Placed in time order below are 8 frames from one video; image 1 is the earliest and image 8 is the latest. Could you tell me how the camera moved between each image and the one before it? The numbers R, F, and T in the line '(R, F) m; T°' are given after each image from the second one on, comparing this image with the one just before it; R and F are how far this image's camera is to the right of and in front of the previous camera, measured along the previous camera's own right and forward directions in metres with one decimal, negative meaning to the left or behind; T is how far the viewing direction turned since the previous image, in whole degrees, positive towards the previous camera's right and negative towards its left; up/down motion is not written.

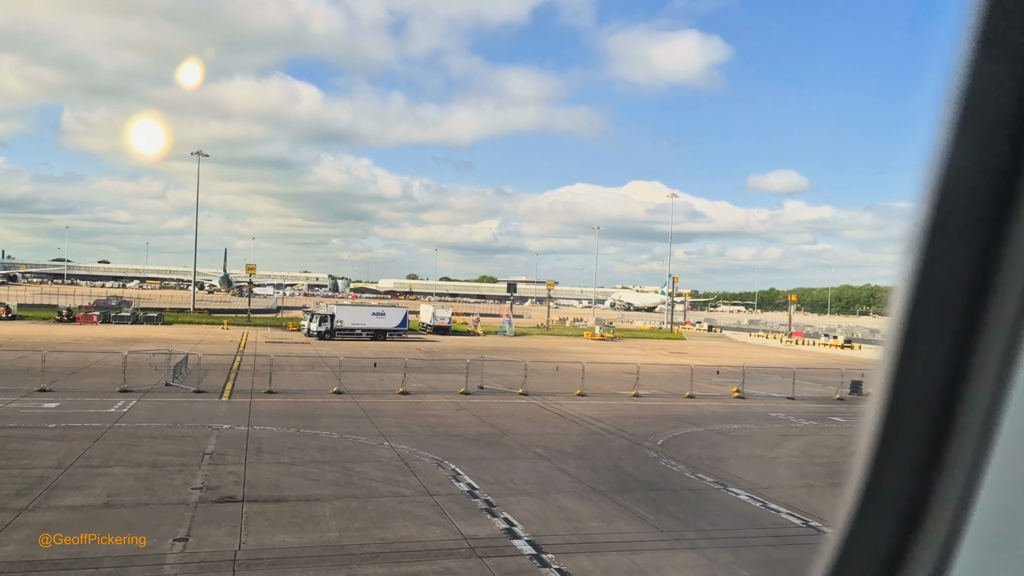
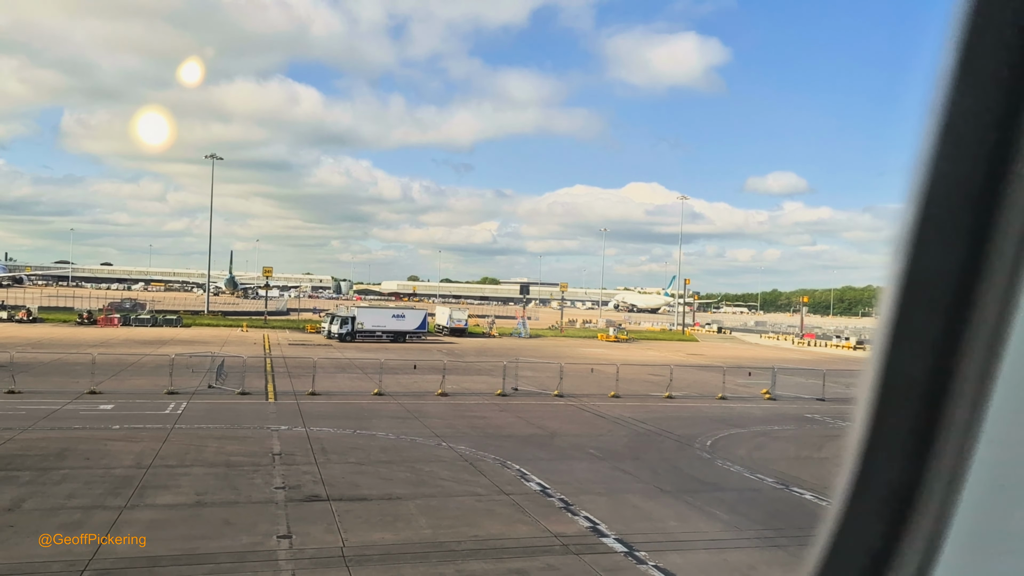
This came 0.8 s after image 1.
(-2.0, -0.3) m; 0°
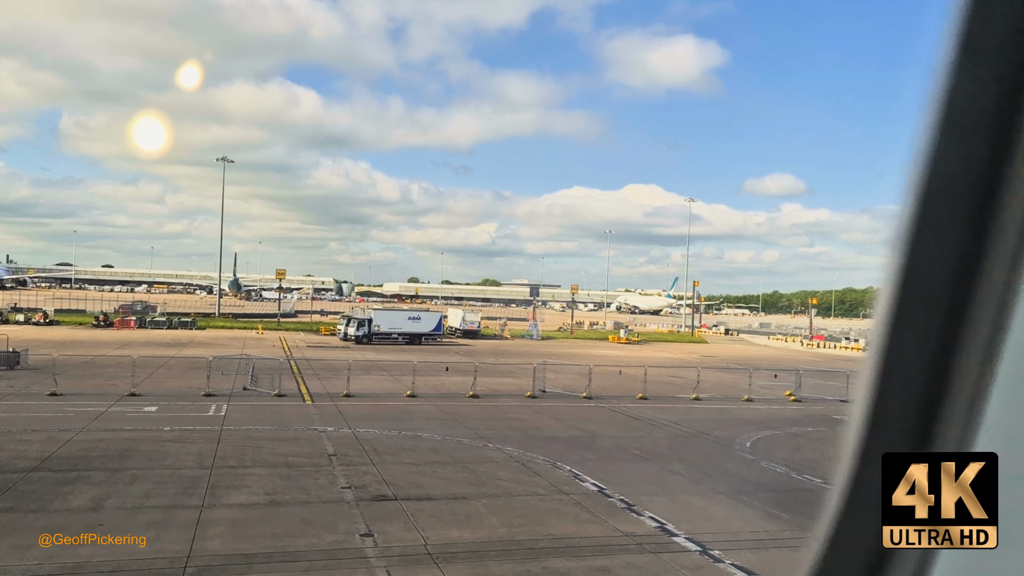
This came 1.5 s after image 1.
(-1.7, -0.2) m; 0°
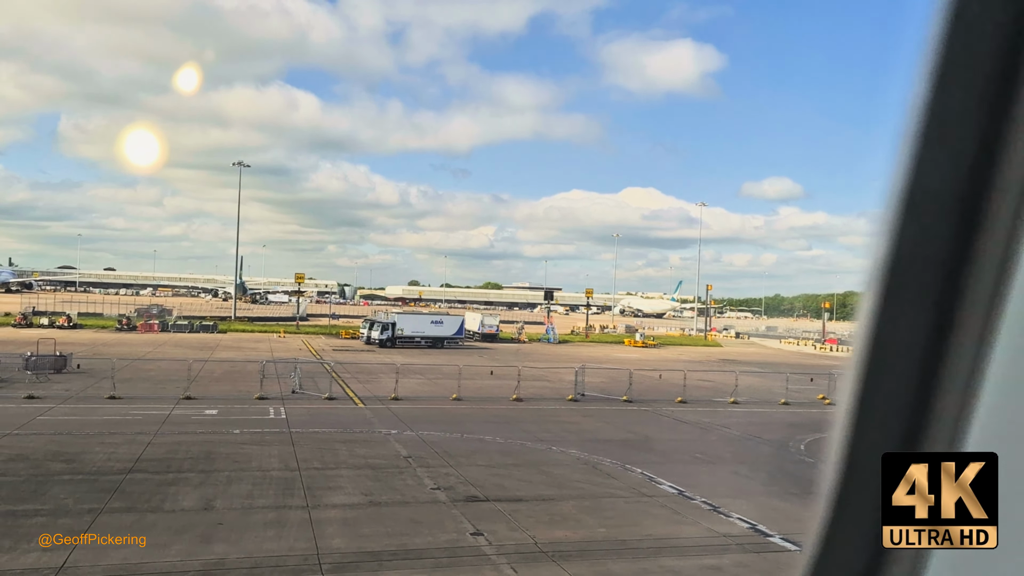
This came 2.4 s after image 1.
(-2.4, -0.4) m; 0°
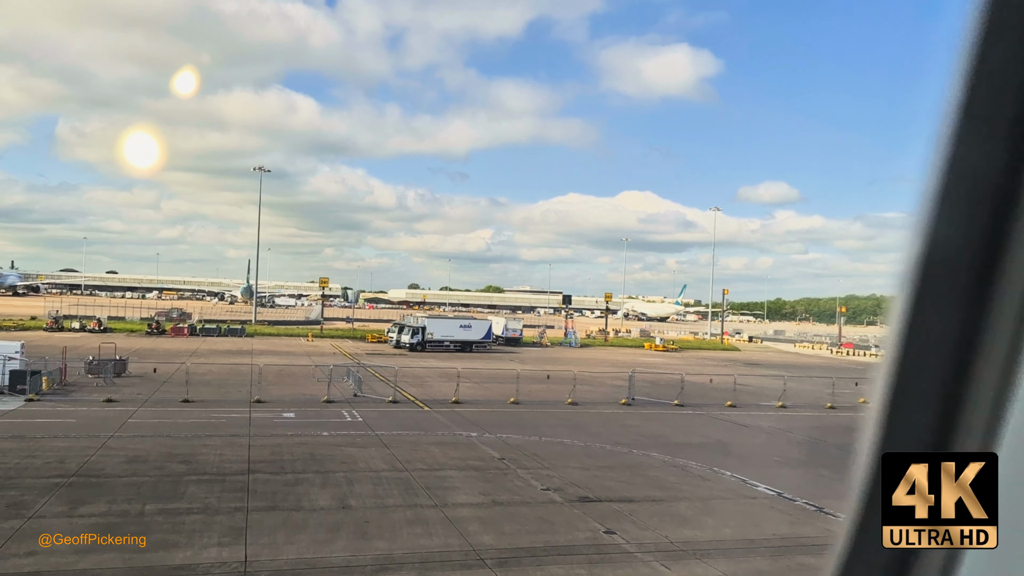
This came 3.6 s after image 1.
(-3.3, -0.5) m; 0°
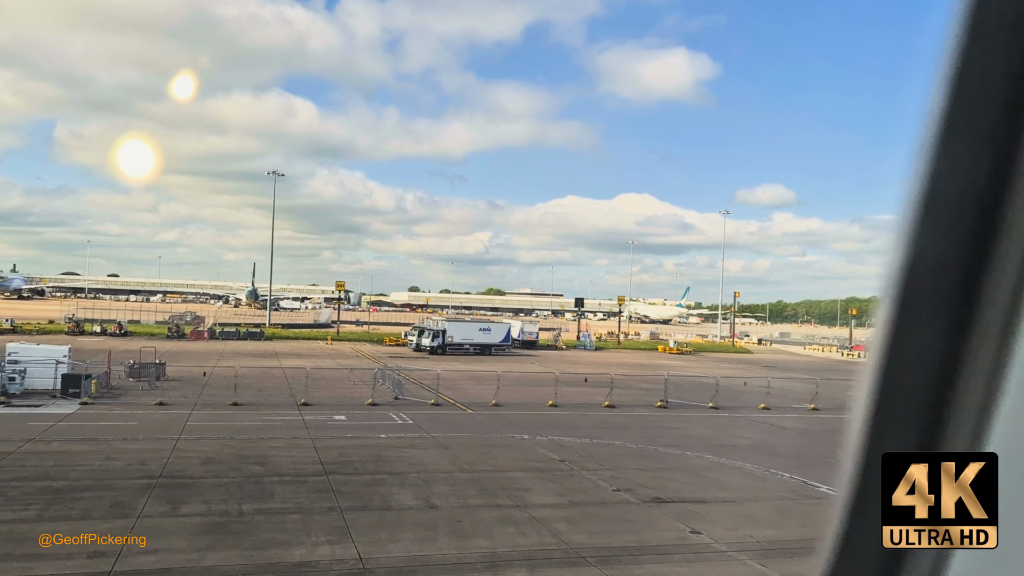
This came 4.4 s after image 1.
(-2.2, -0.4) m; 0°
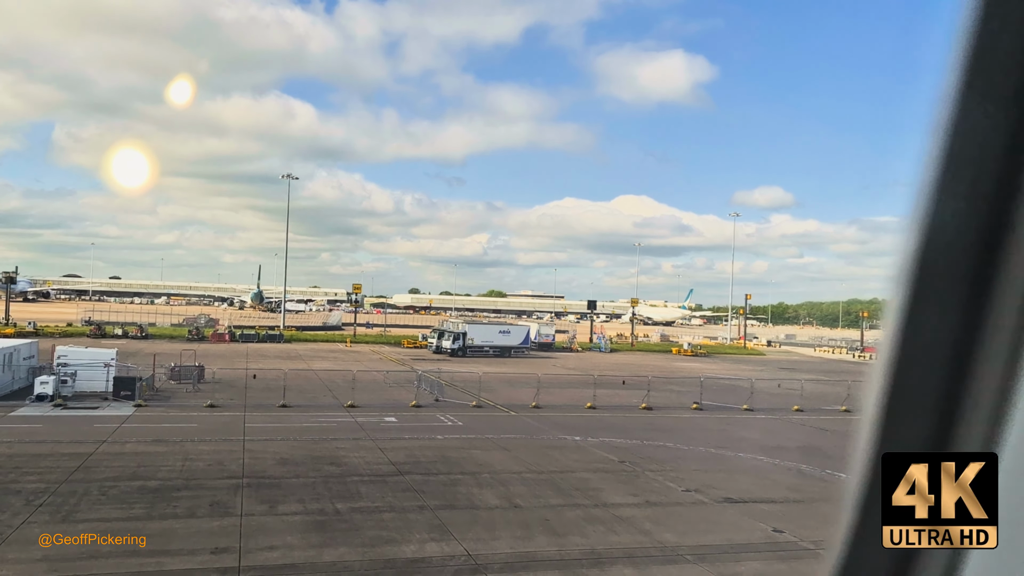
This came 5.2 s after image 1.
(-2.3, -0.4) m; 0°
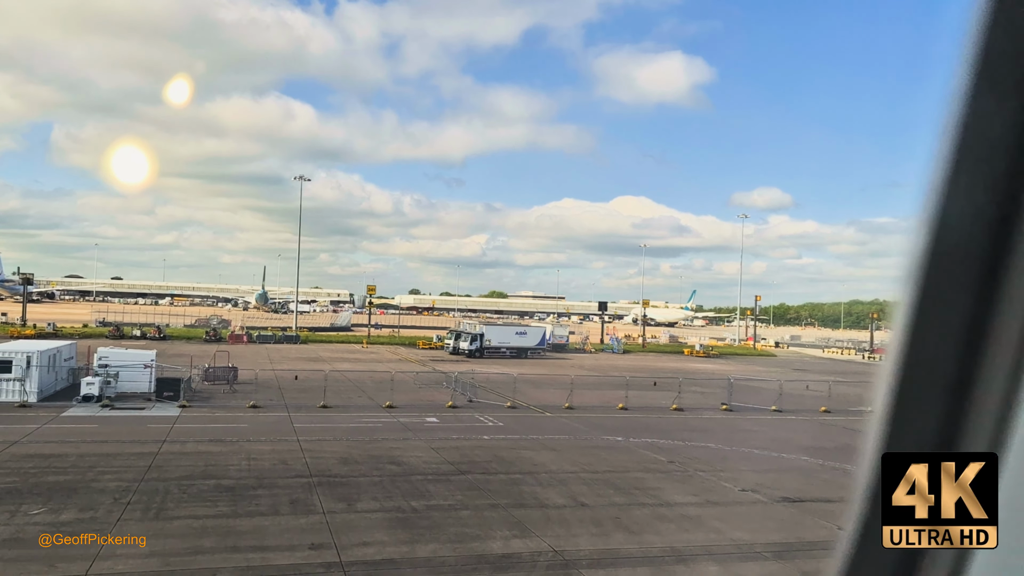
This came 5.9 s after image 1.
(-1.9, -0.3) m; 0°
